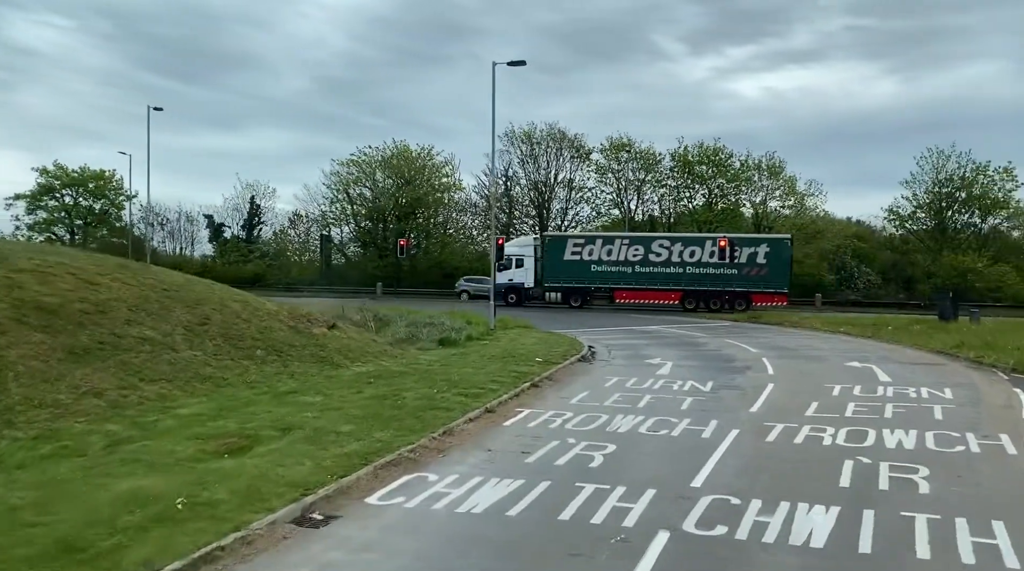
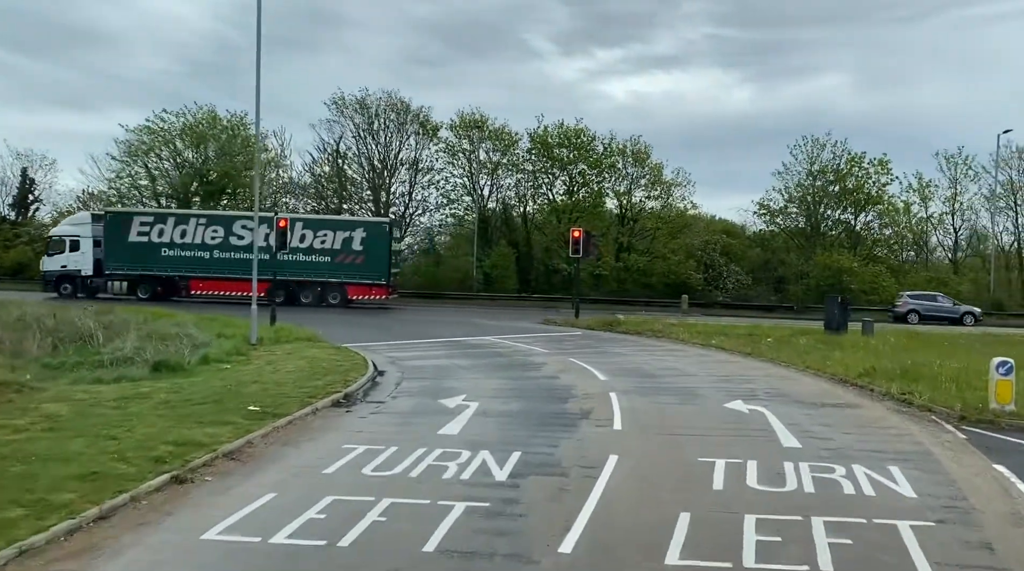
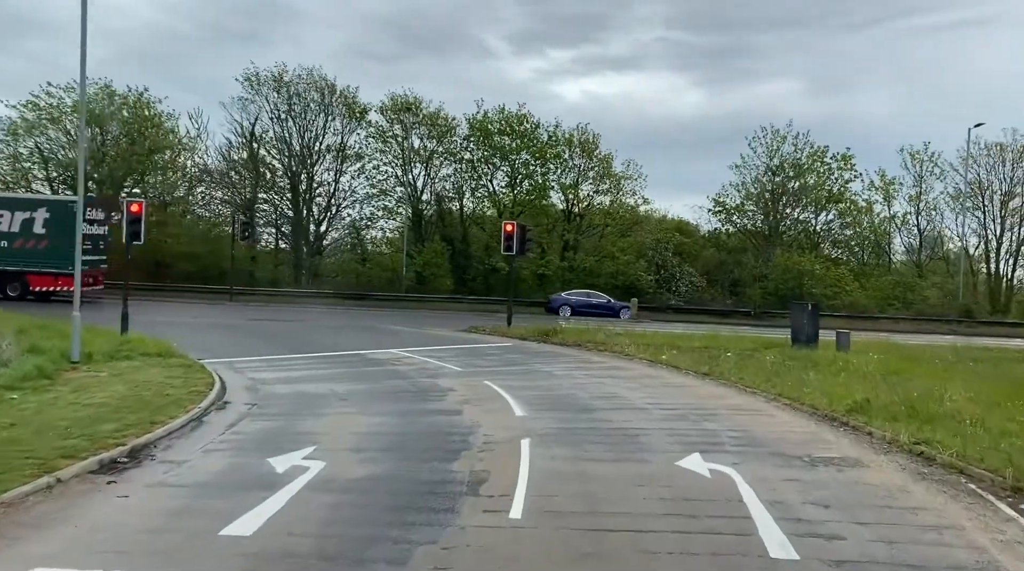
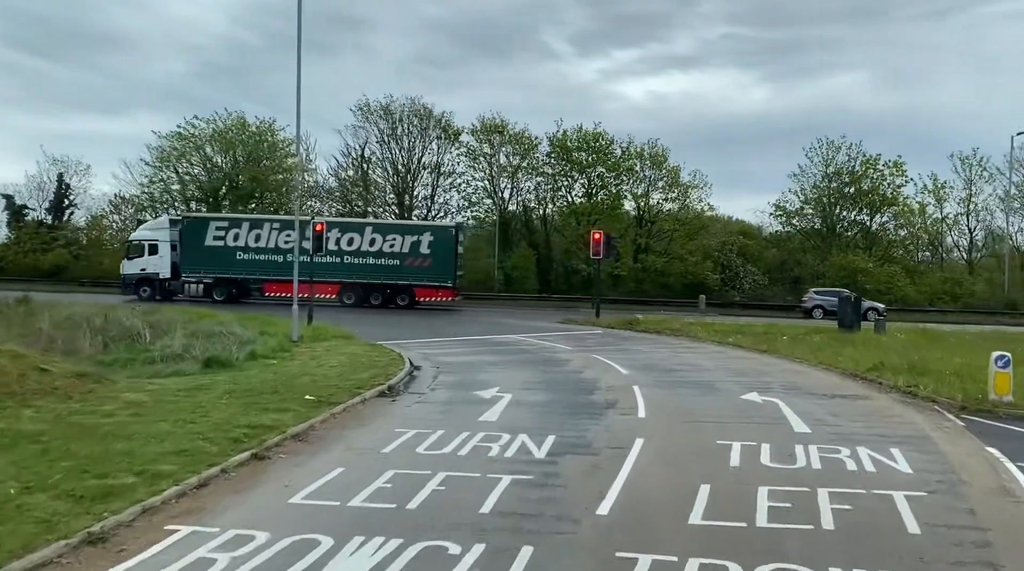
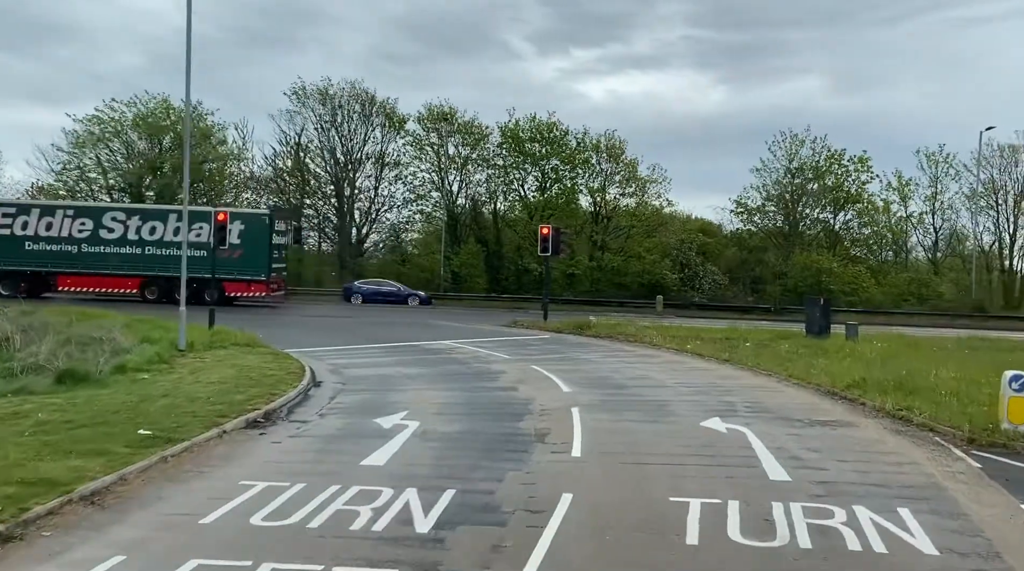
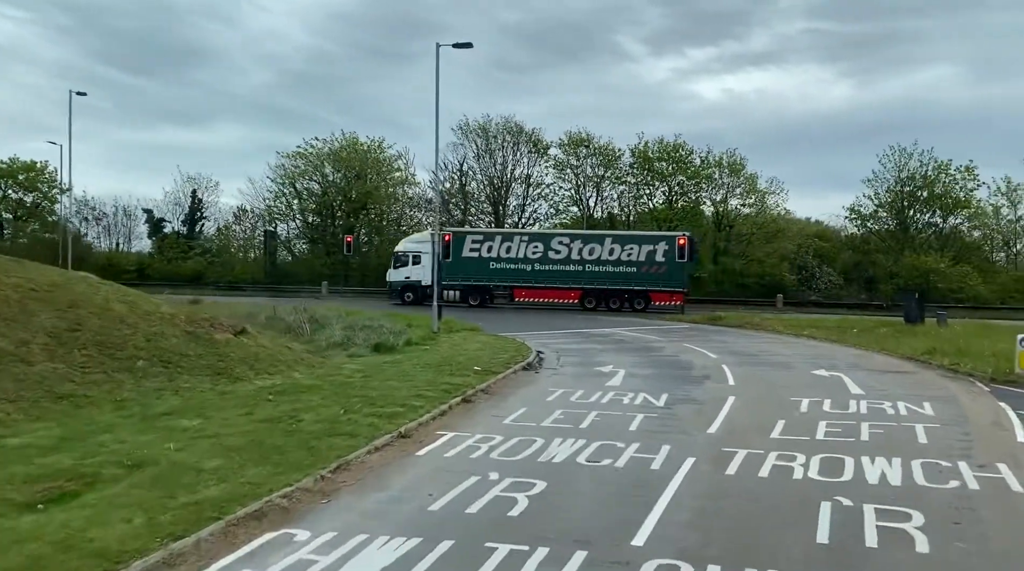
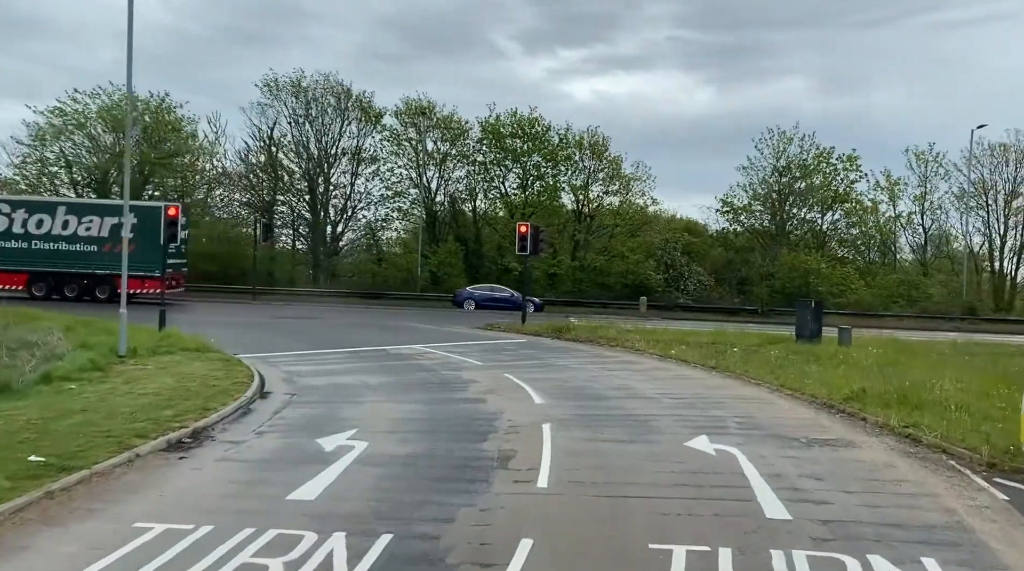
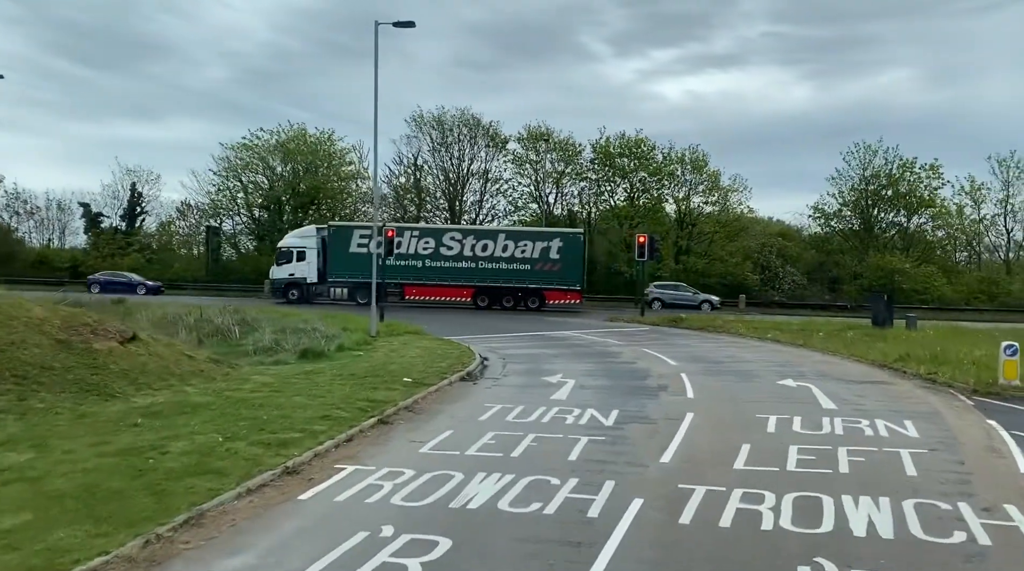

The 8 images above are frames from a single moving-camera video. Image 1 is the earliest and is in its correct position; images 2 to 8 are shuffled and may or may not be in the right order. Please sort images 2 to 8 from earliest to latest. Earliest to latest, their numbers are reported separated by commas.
6, 8, 4, 2, 5, 7, 3
